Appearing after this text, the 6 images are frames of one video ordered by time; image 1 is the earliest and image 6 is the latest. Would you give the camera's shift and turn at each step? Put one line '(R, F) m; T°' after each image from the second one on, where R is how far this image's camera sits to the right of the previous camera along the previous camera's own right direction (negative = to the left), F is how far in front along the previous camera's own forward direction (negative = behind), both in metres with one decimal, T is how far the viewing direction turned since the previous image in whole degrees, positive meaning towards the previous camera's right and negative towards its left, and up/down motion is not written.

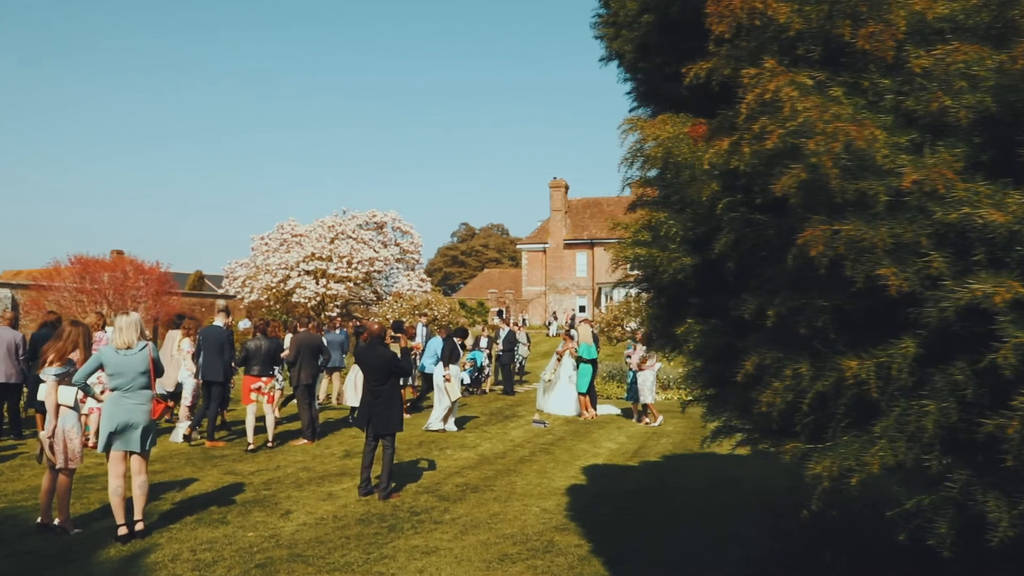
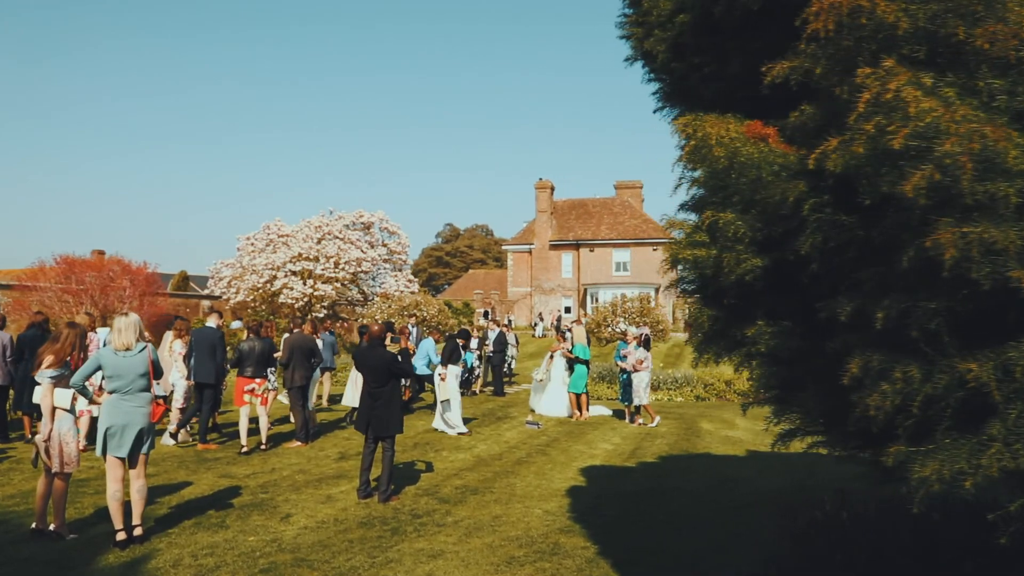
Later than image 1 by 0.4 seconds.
(-0.2, 0.0) m; +1°
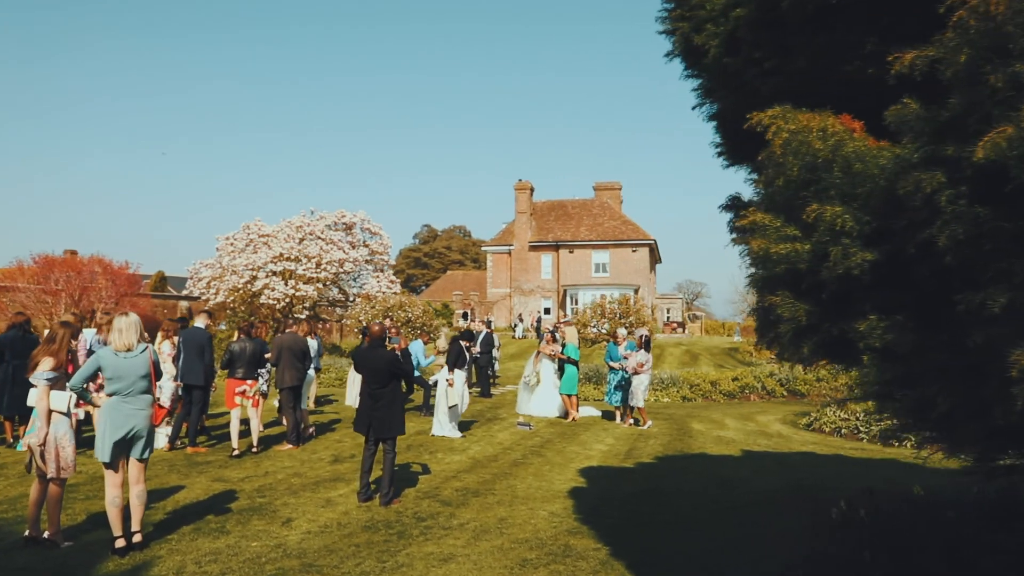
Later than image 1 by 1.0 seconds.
(-0.4, +0.1) m; +2°
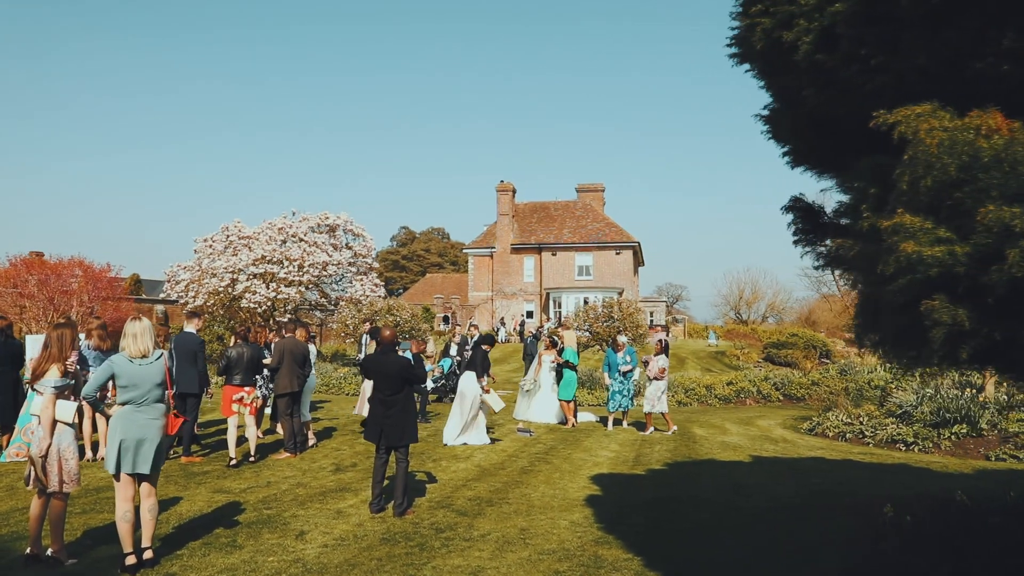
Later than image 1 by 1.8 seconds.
(-0.5, +0.2) m; +2°
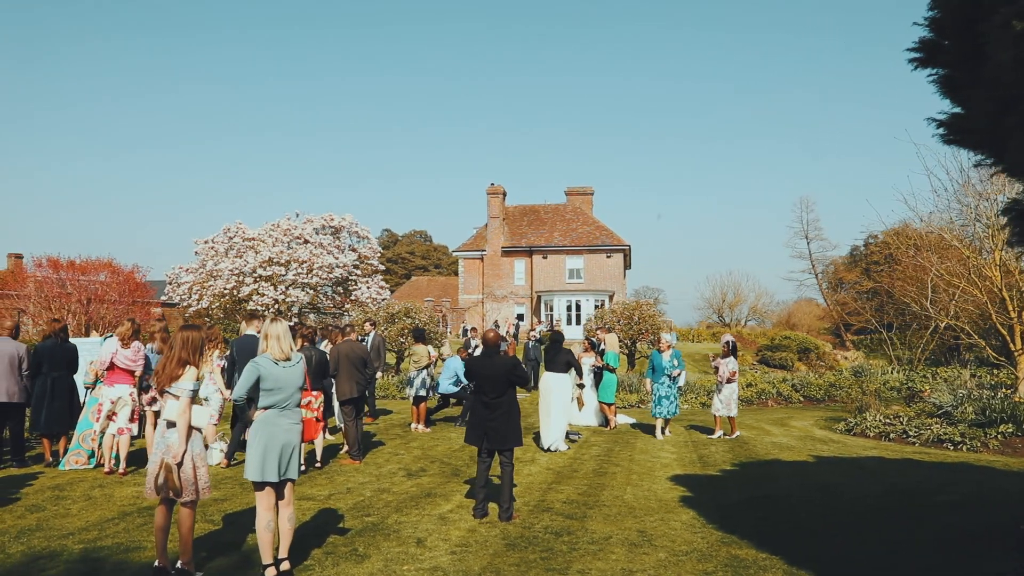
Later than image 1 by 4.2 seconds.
(-1.6, +0.1) m; +3°
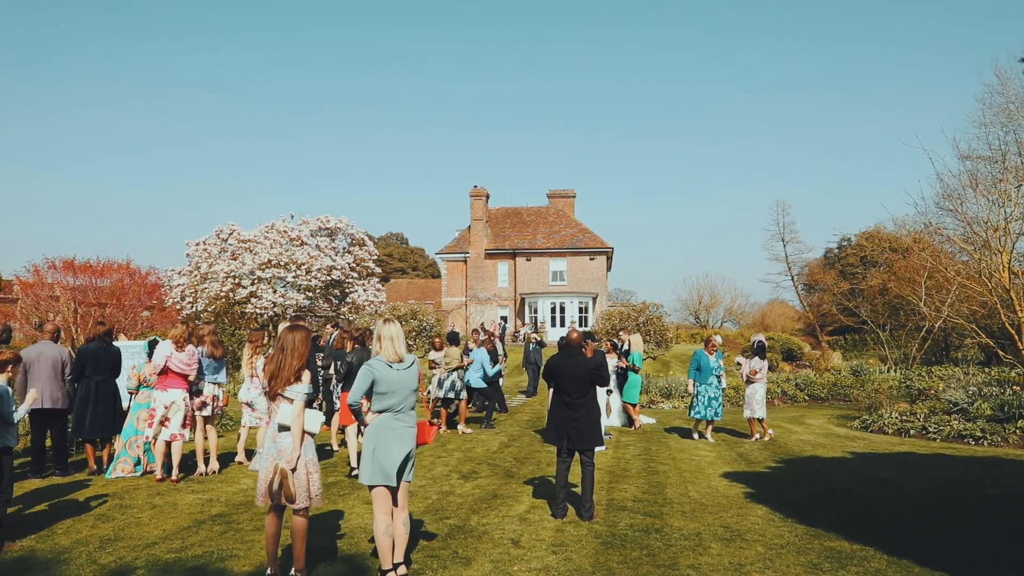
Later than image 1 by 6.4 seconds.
(-1.4, 0.0) m; +3°
